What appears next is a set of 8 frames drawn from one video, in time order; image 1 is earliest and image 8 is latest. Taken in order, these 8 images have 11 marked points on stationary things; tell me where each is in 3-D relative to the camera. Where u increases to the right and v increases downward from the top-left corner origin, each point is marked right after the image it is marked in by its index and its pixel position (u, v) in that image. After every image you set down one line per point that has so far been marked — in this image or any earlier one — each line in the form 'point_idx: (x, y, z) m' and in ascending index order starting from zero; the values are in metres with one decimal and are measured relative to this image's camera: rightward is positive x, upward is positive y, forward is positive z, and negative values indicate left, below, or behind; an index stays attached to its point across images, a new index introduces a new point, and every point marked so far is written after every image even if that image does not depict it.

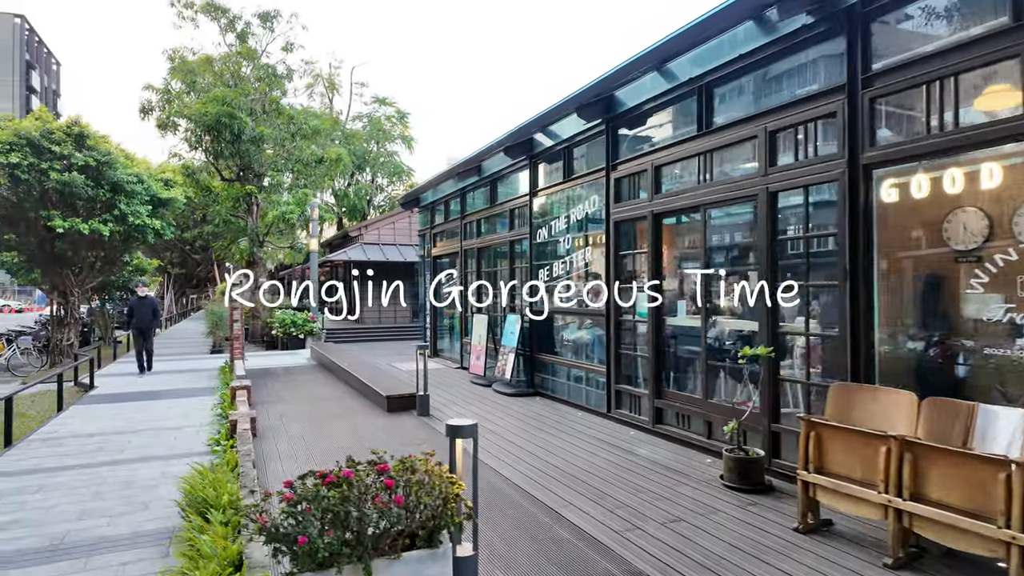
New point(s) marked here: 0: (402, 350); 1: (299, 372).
0: (-2.5, -1.4, +13.5) m
1: (-4.0, -1.6, +11.1) m
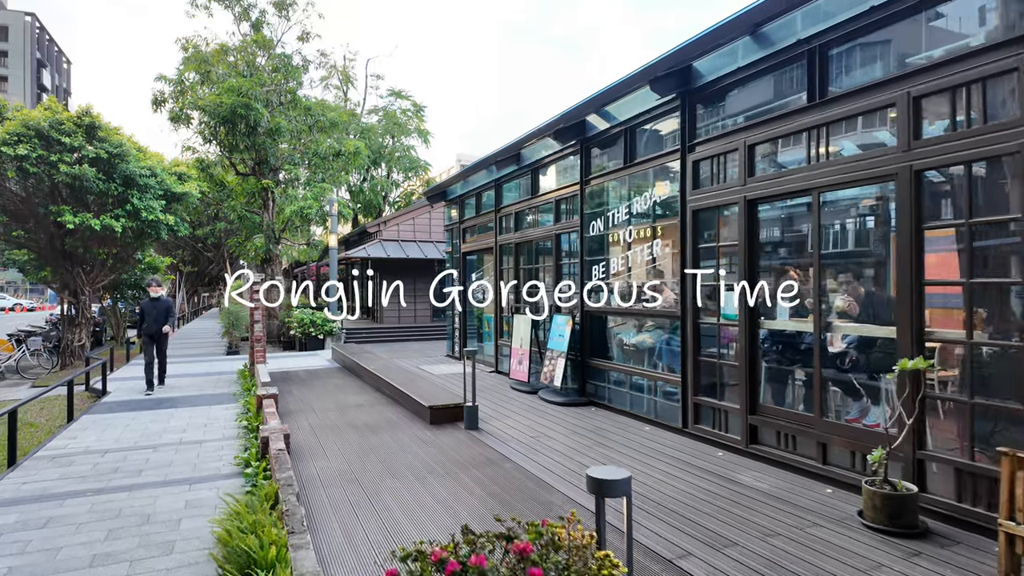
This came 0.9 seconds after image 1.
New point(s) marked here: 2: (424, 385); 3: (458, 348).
0: (-1.8, -1.4, +12.8) m
1: (-3.3, -1.5, +10.4) m
2: (-1.2, -1.3, +8.2) m
3: (-1.0, -1.2, +11.9) m
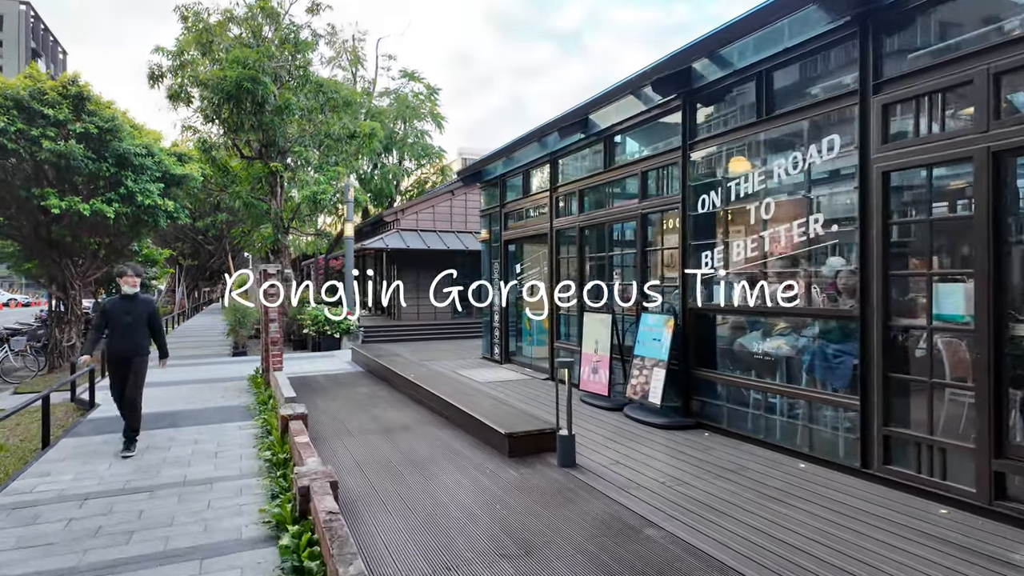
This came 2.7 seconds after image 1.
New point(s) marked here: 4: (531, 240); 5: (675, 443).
0: (-1.0, -1.3, +11.4) m
1: (-2.5, -1.4, +9.0) m
2: (-0.4, -1.3, +6.8) m
3: (-0.2, -1.1, +10.4) m
4: (+0.3, +0.8, +9.6) m
5: (+1.4, -1.4, +5.3) m
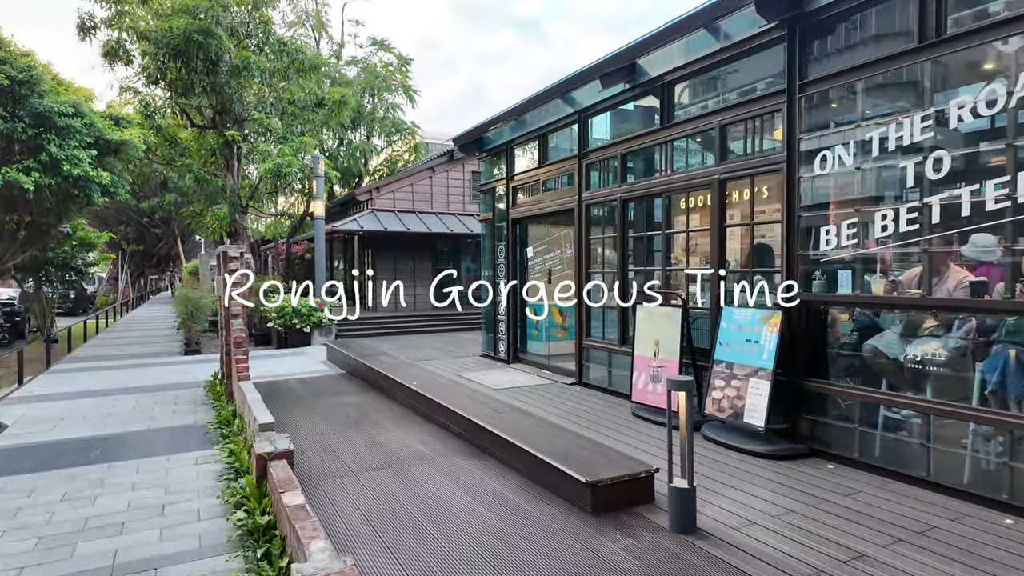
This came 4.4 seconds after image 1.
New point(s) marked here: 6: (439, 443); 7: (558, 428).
0: (-1.0, -1.0, +9.9) m
1: (-2.3, -1.3, +7.4) m
2: (0.0, -1.1, +5.4) m
3: (-0.1, -0.9, +9.0) m
4: (+0.5, +1.0, +8.2) m
5: (+1.9, -1.3, +3.9) m
6: (-0.6, -1.3, +5.0) m
7: (+0.4, -1.2, +4.8) m
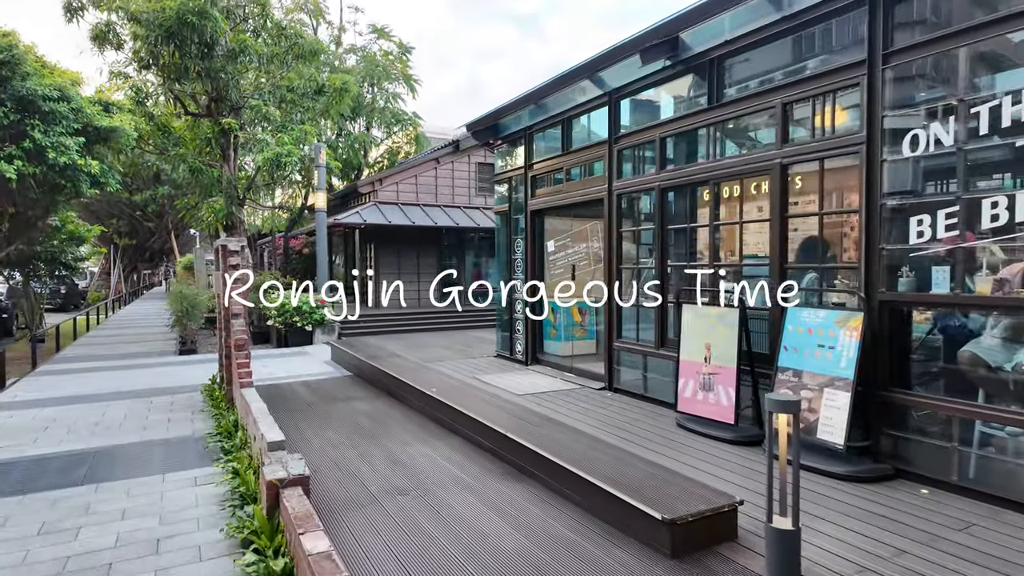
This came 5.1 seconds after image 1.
0: (-0.7, -1.0, +9.4) m
1: (-2.0, -1.2, +6.9) m
2: (+0.3, -1.1, +4.8) m
3: (+0.1, -0.9, +8.5) m
4: (+0.8, +1.0, +7.6) m
5: (+2.2, -1.3, +3.4) m
6: (-0.3, -1.3, +4.5) m
7: (+0.7, -1.1, +4.3) m
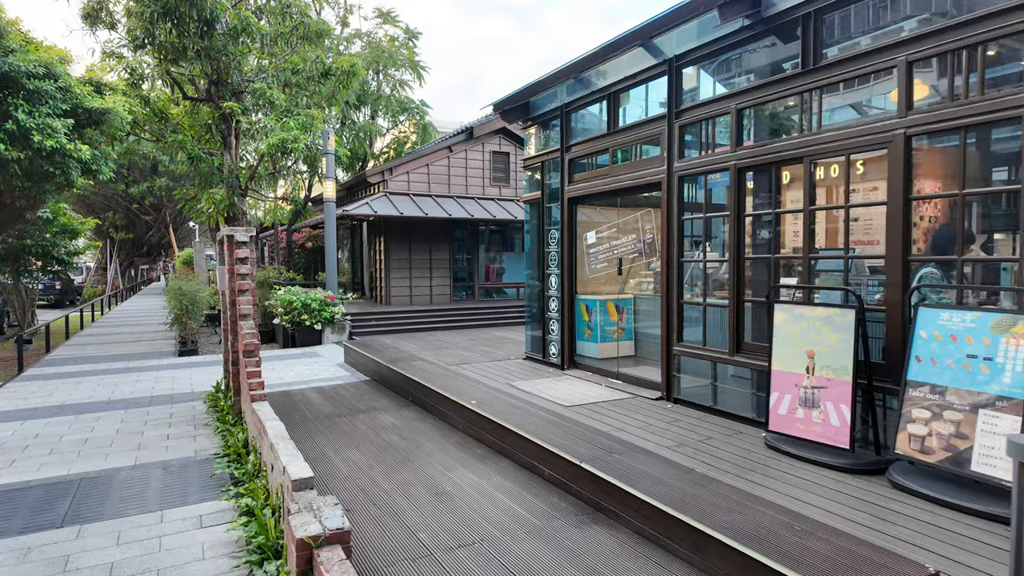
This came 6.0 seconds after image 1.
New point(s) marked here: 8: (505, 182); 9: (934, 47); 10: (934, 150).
0: (-0.3, -0.9, +8.6) m
1: (-1.6, -1.2, +6.1) m
2: (+0.7, -1.1, +4.1) m
3: (+0.6, -0.8, +7.7) m
4: (+1.2, +1.1, +6.8) m
5: (+2.6, -1.3, +2.7) m
6: (+0.1, -1.3, +3.7) m
7: (+1.1, -1.1, +3.5) m
8: (-0.2, +2.7, +15.4) m
9: (+2.6, +1.5, +3.8) m
10: (+2.6, +0.9, +3.8) m
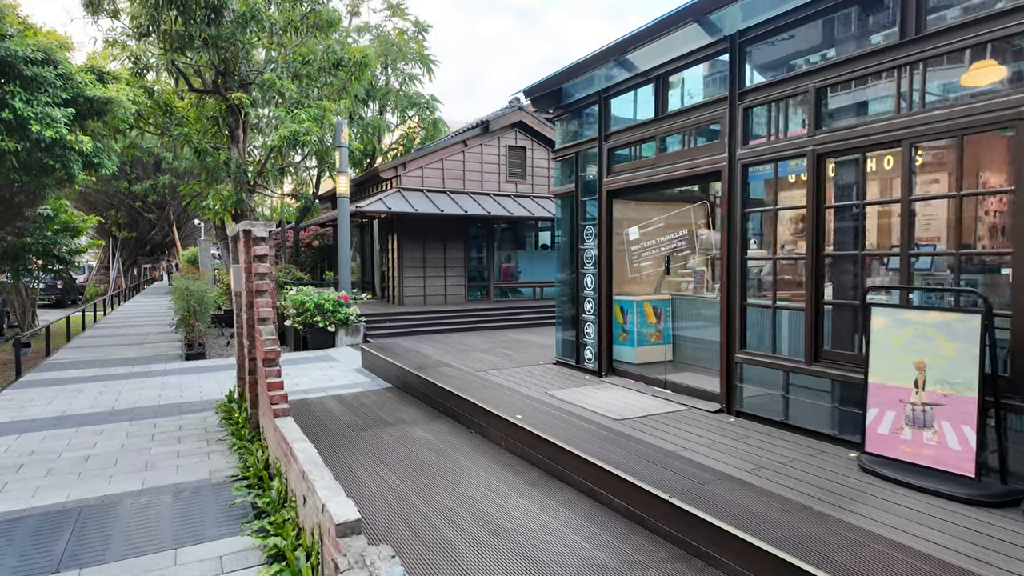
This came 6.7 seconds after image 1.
0: (+0.1, -0.9, +8.1) m
1: (-1.2, -1.2, +5.6) m
2: (+1.1, -1.1, +3.5) m
3: (+1.0, -0.8, +7.2) m
4: (+1.6, +1.1, +6.3) m
5: (+3.0, -1.3, +2.1) m
6: (+0.5, -1.3, +3.2) m
7: (+1.5, -1.1, +3.0) m
8: (+0.2, +2.7, +14.8) m
9: (+3.0, +1.5, +3.2) m
10: (+3.0, +0.9, +3.2) m
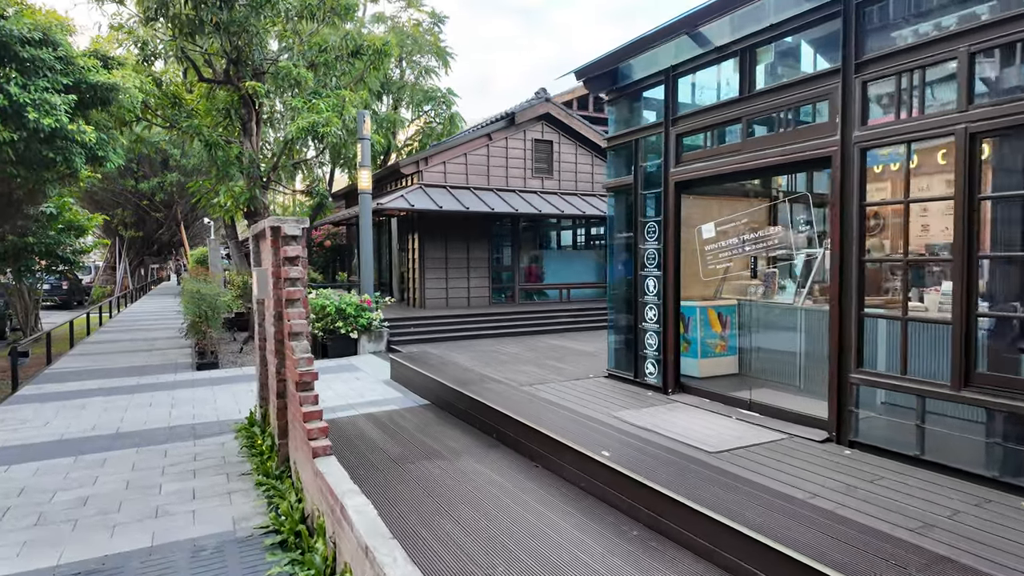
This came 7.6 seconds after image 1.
0: (+0.7, -1.0, +7.3) m
1: (-0.7, -1.3, +4.8) m
2: (+1.6, -1.2, +2.7) m
3: (+1.5, -0.9, +6.4) m
4: (+2.1, +1.0, +5.5) m
5: (+3.5, -1.3, +1.3) m
6: (+1.0, -1.3, +2.4) m
7: (+2.0, -1.2, +2.2) m
8: (+0.8, +2.7, +14.1) m
9: (+3.5, +1.4, +2.4) m
10: (+3.5, +0.8, +2.4) m
